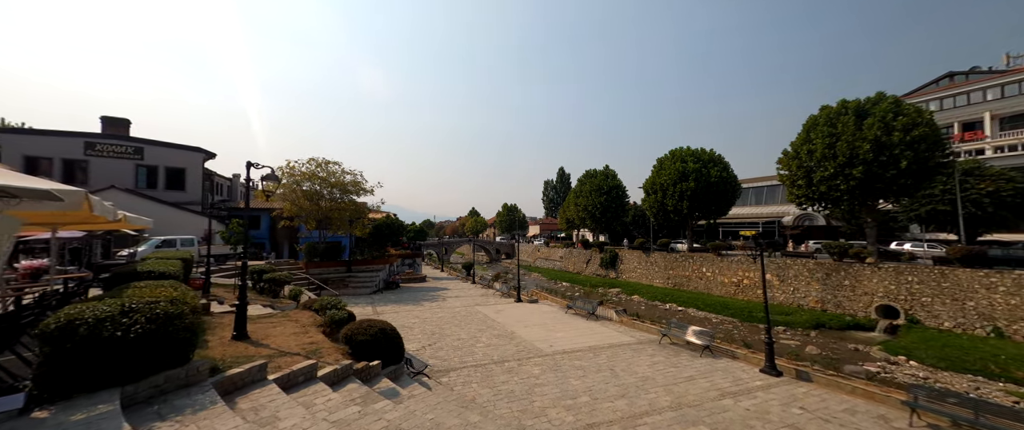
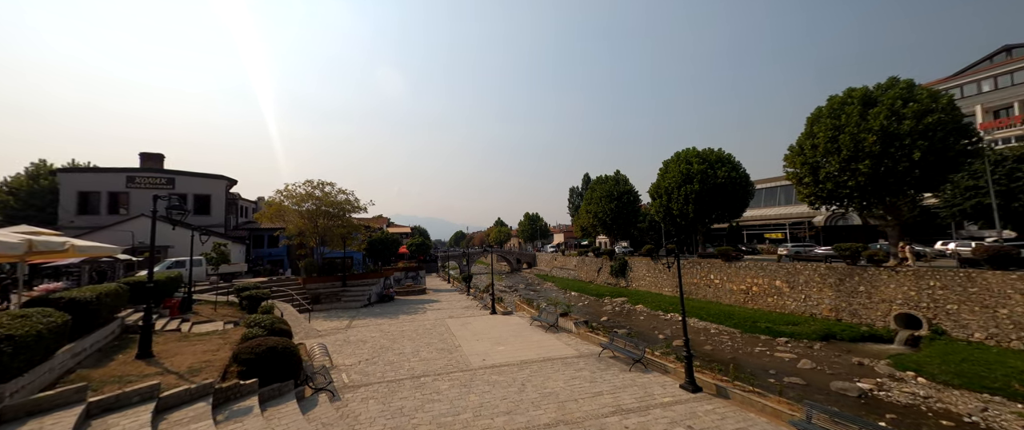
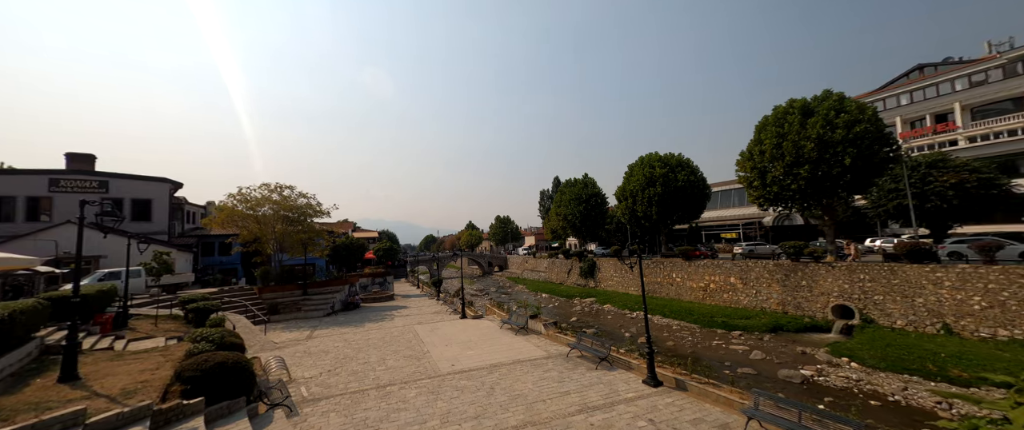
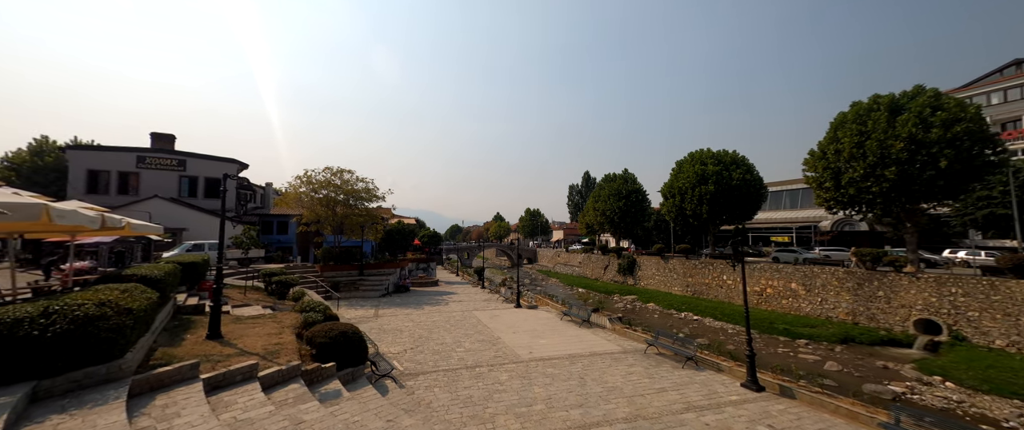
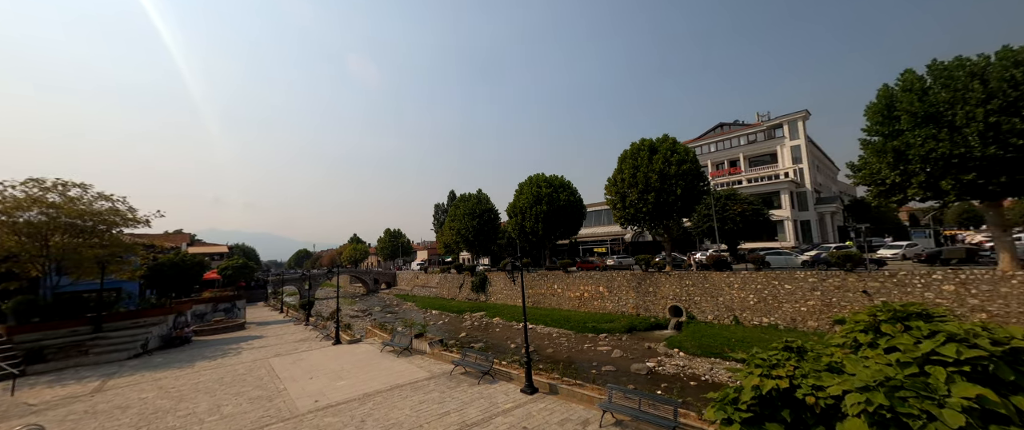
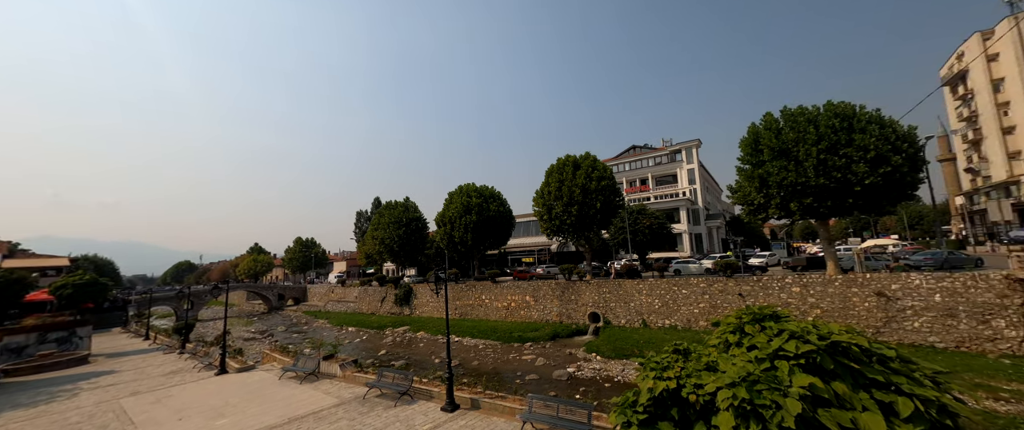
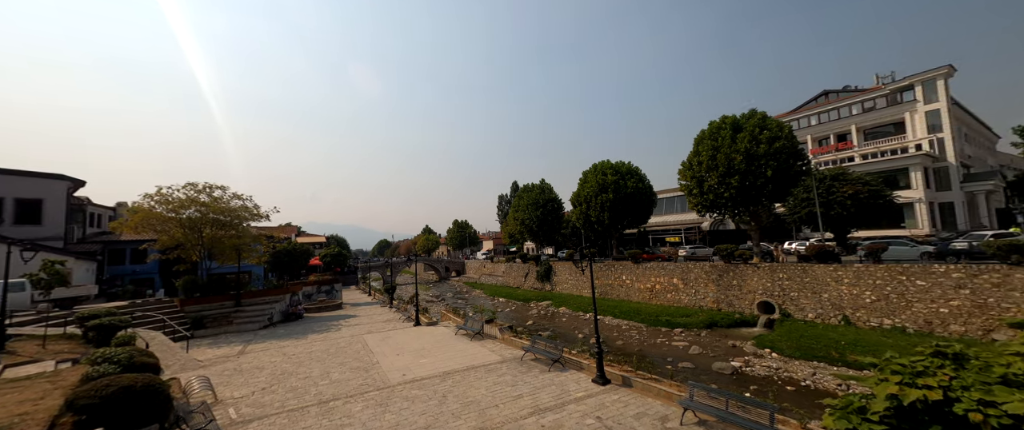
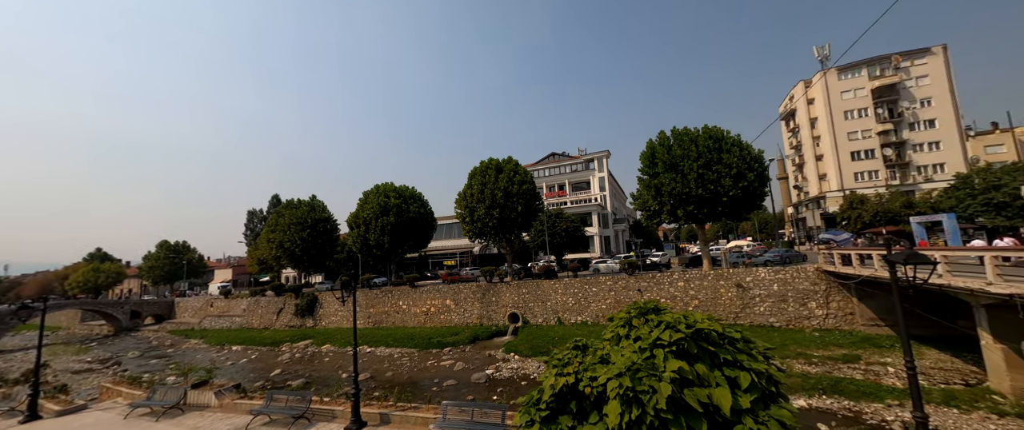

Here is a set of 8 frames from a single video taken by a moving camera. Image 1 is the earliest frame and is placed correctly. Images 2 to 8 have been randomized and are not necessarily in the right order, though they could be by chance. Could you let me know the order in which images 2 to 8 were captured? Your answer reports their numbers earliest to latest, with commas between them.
4, 2, 3, 7, 5, 6, 8
